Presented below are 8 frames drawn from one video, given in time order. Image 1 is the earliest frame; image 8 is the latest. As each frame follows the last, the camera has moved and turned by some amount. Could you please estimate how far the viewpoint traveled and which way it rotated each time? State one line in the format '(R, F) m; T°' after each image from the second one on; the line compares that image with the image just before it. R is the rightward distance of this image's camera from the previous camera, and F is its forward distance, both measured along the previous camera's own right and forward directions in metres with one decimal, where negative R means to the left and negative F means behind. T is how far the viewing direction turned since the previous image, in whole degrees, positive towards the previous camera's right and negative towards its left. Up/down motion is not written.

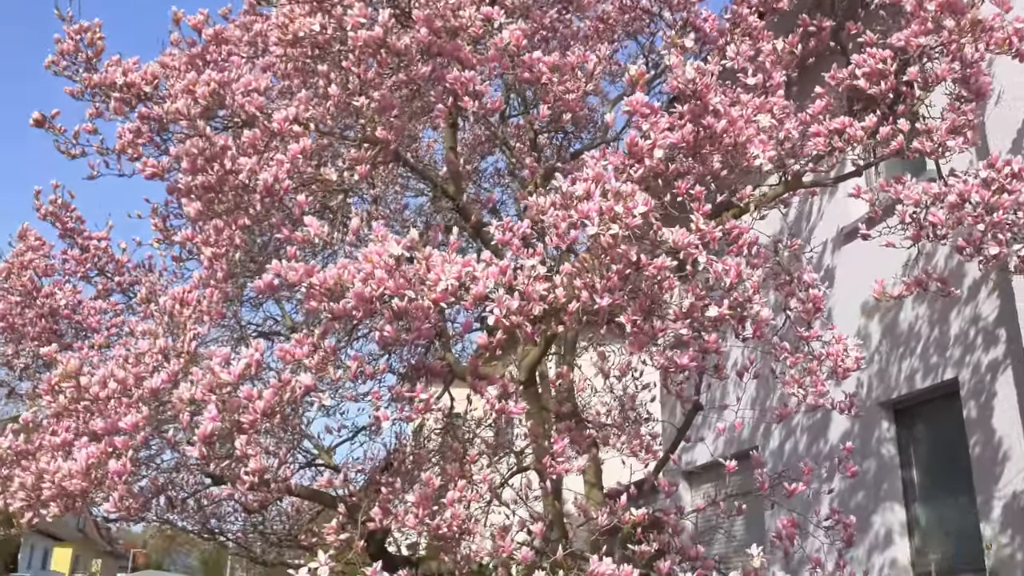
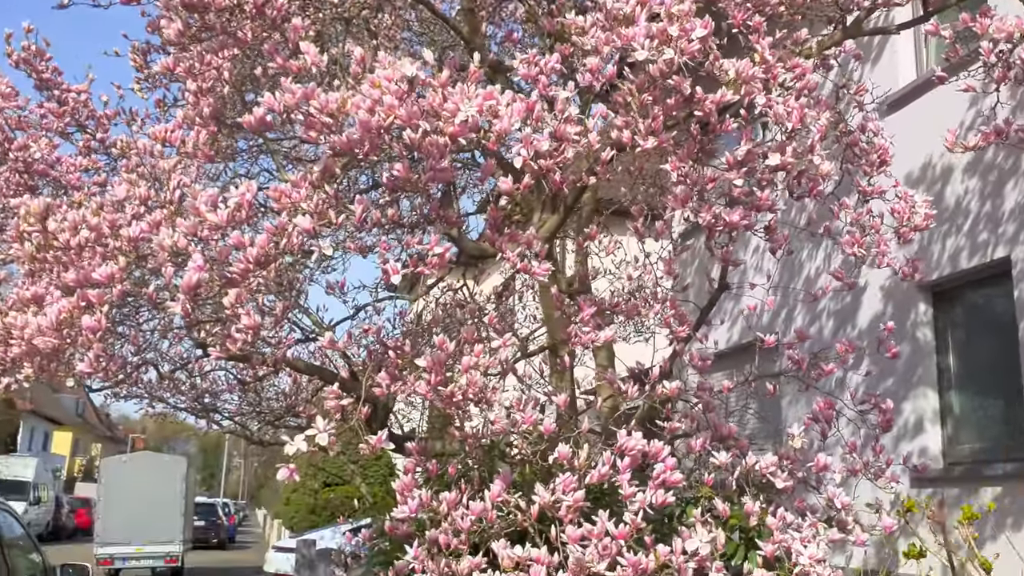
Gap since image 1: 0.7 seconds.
(-0.1, +0.5) m; 0°
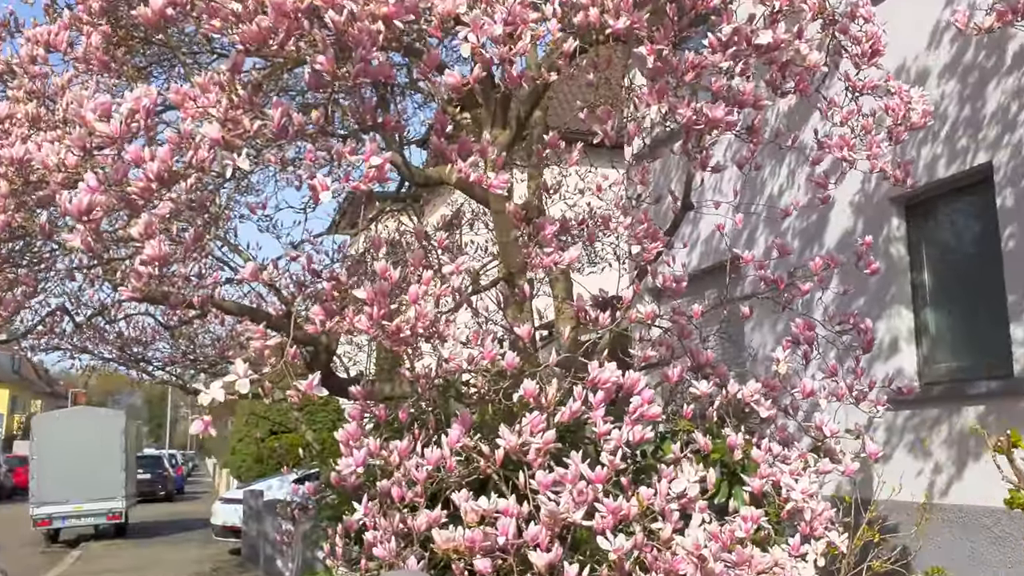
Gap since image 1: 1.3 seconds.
(0.0, +0.5) m; +3°
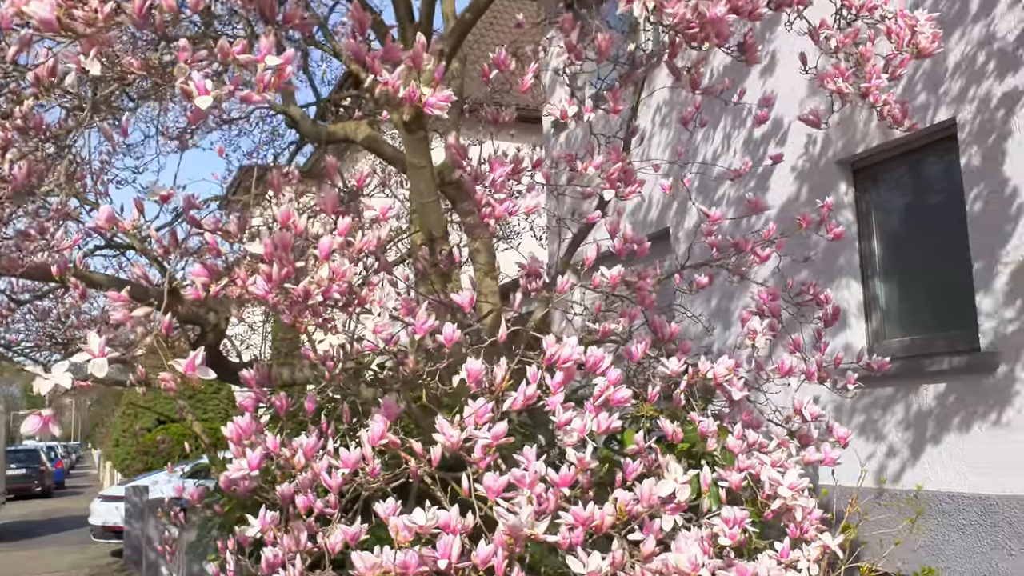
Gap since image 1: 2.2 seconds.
(-0.1, +0.7) m; +6°
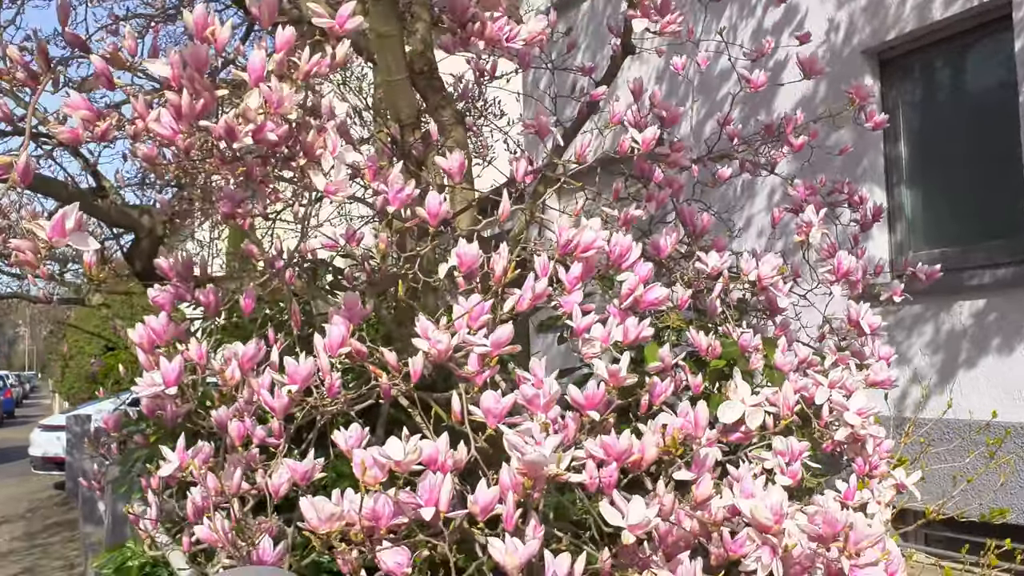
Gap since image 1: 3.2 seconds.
(-0.1, +0.7) m; +2°
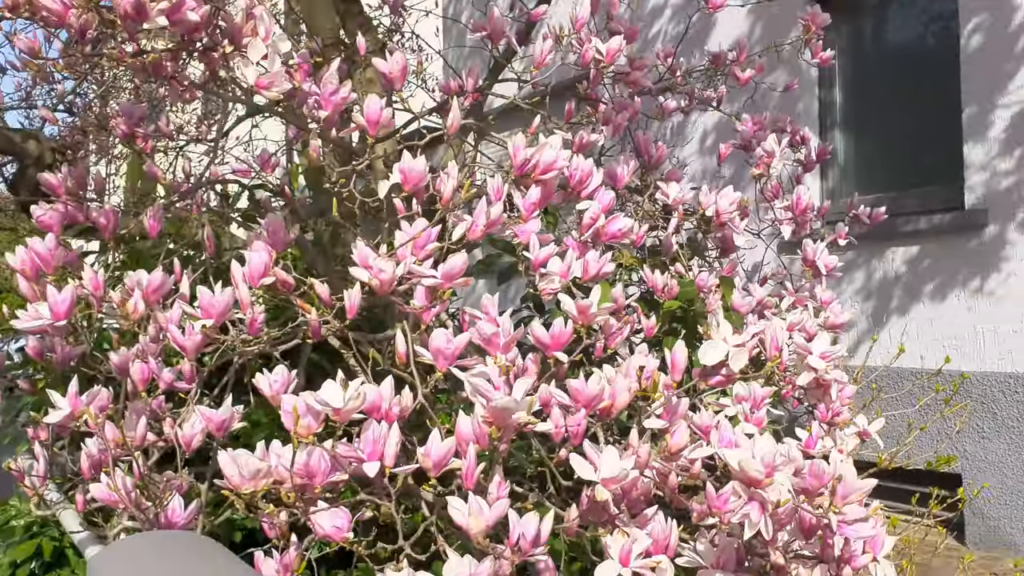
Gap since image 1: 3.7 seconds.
(-0.1, +0.2) m; +6°
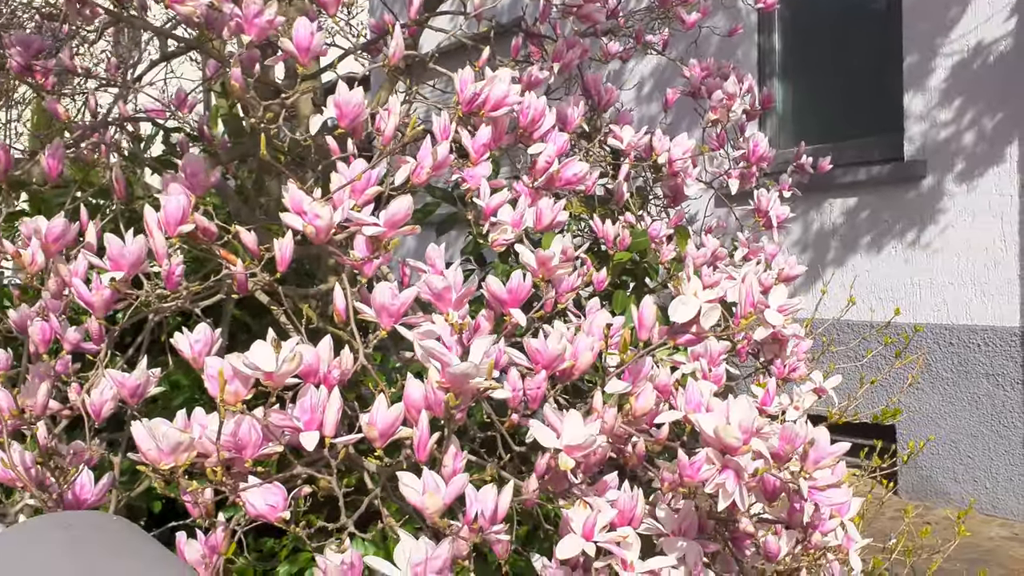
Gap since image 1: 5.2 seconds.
(0.0, +0.2) m; +5°
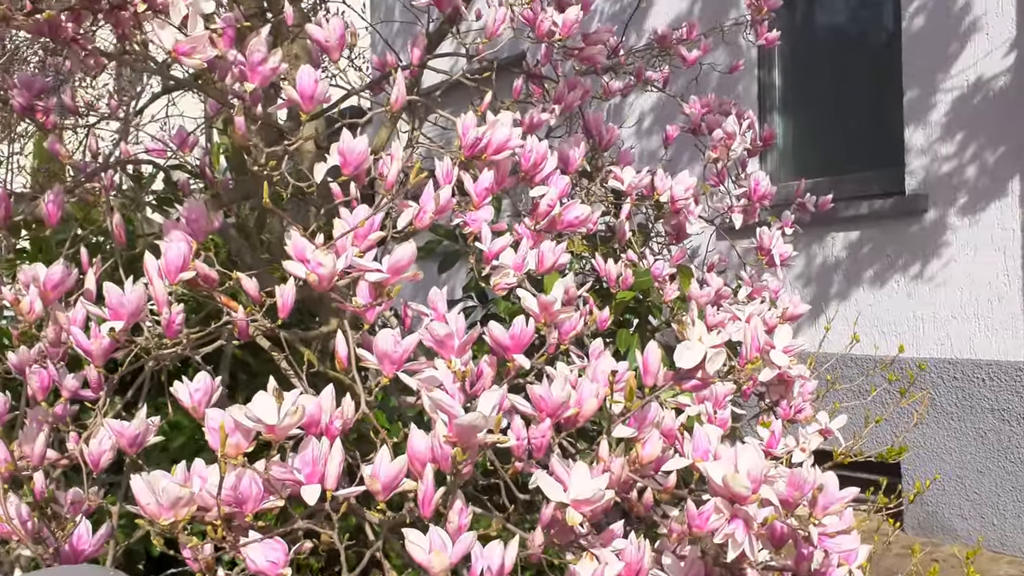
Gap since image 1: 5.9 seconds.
(0.0, 0.0) m; 0°
